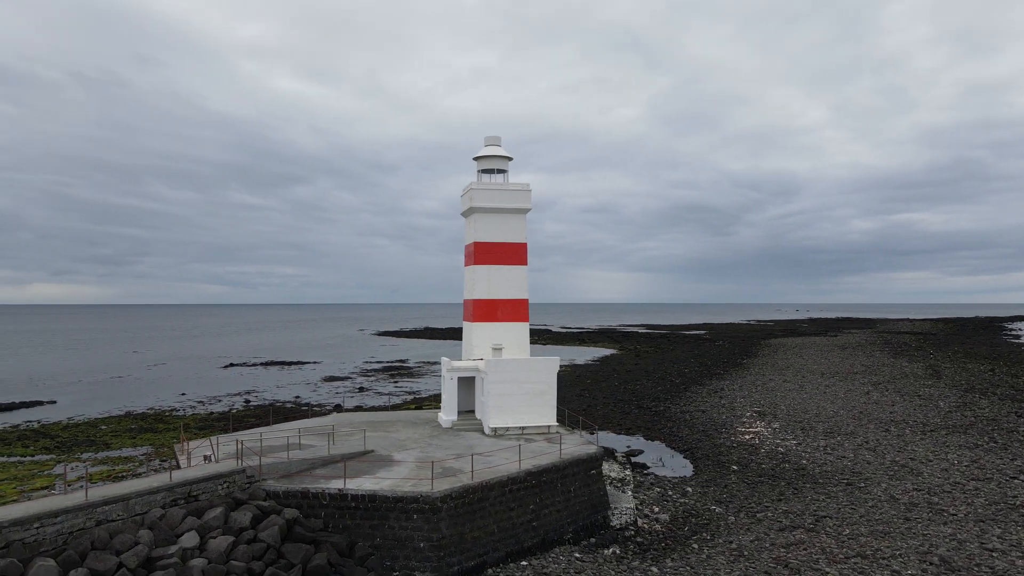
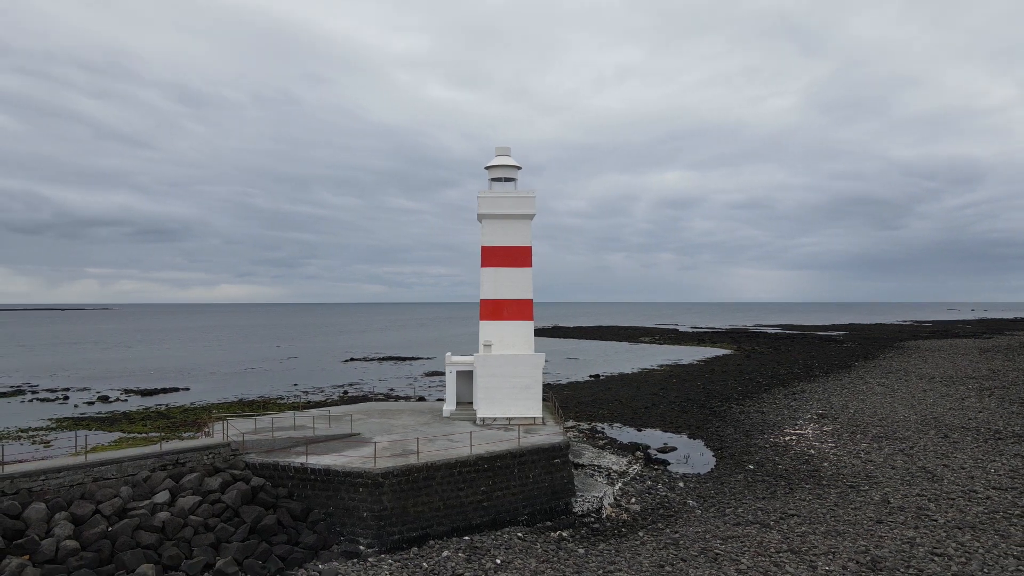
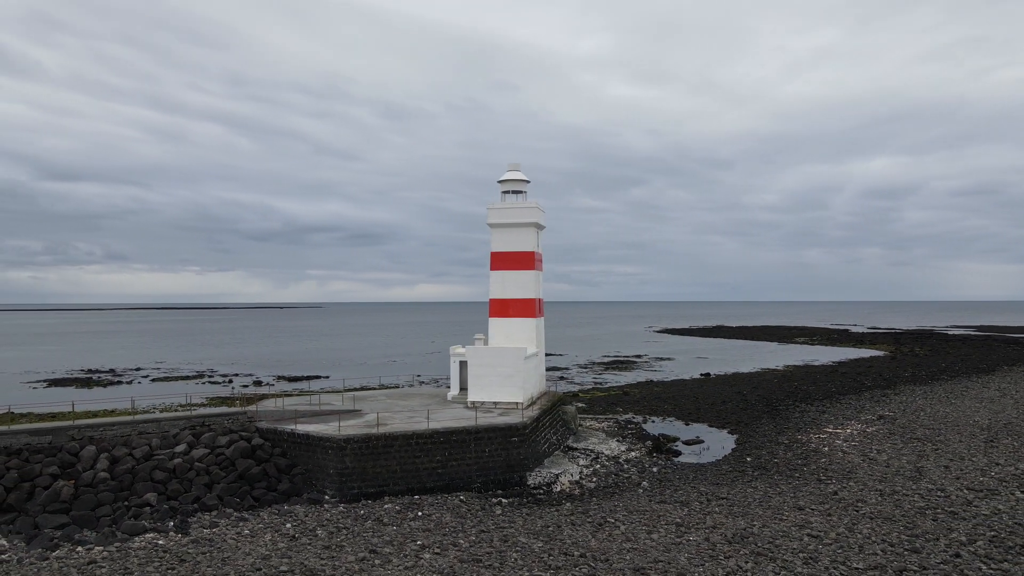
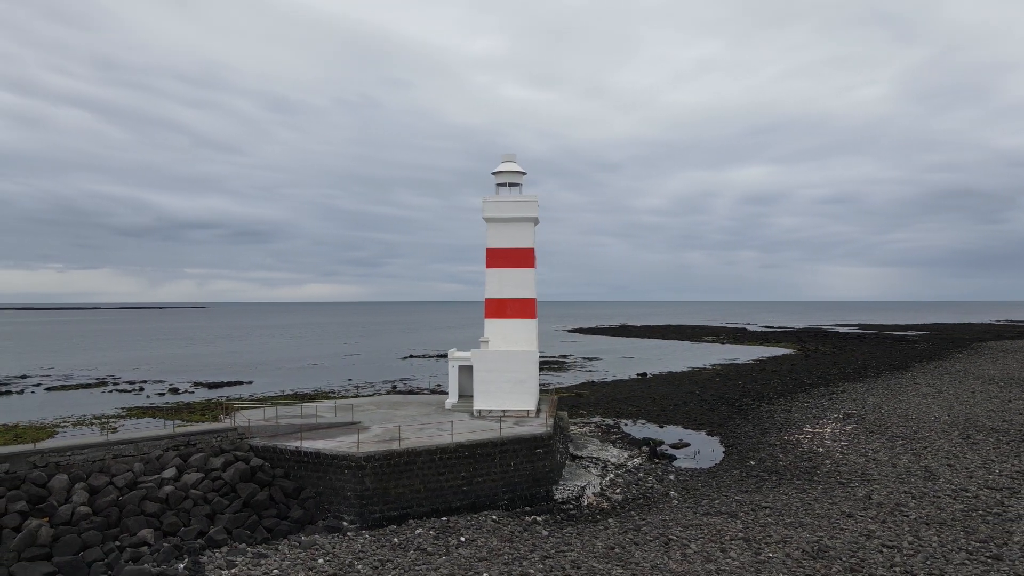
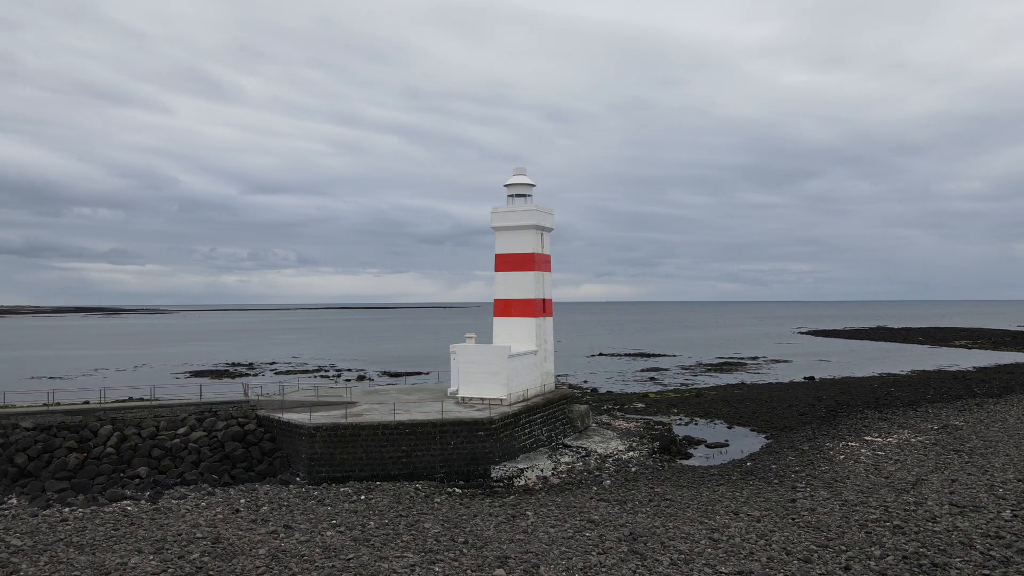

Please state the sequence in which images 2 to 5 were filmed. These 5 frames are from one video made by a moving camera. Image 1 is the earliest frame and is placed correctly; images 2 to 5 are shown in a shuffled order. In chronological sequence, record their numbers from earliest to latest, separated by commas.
2, 4, 3, 5
